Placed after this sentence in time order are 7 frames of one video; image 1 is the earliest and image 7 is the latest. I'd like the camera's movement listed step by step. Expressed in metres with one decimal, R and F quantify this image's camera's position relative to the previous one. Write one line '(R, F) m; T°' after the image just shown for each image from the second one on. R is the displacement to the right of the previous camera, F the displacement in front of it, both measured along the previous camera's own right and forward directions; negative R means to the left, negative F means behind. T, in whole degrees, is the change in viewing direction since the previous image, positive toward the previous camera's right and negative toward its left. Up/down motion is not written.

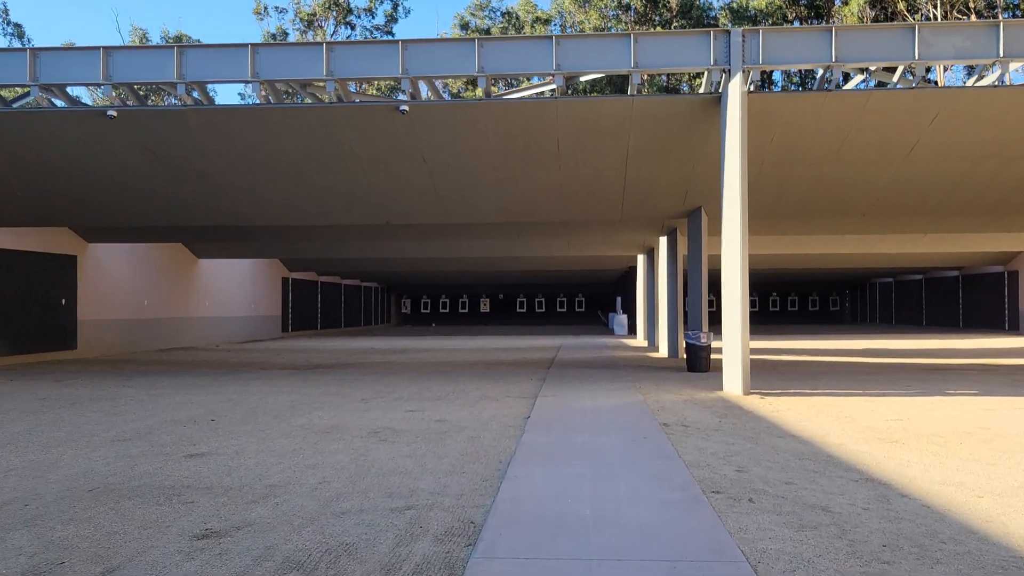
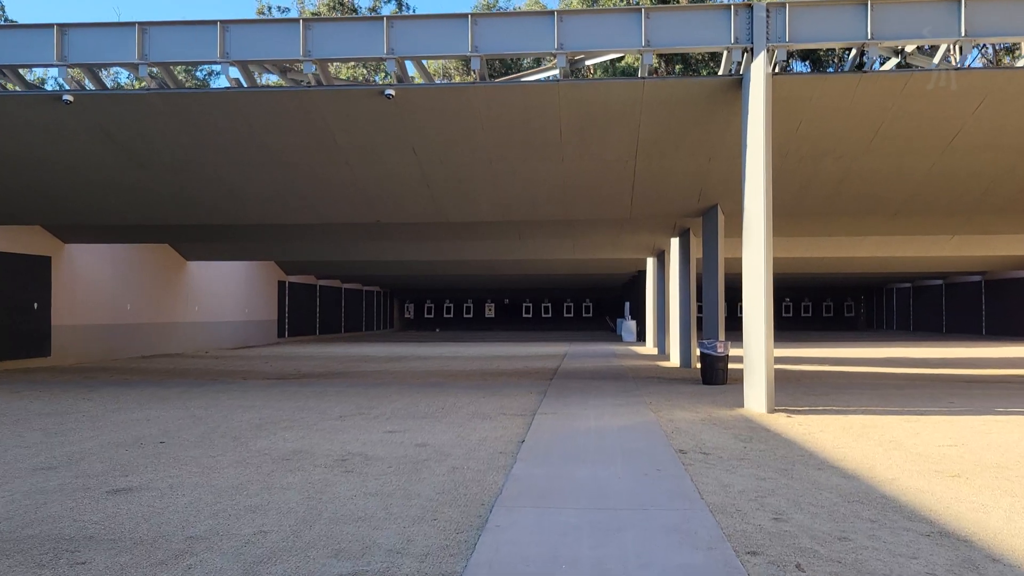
(+0.2, +1.4) m; -1°
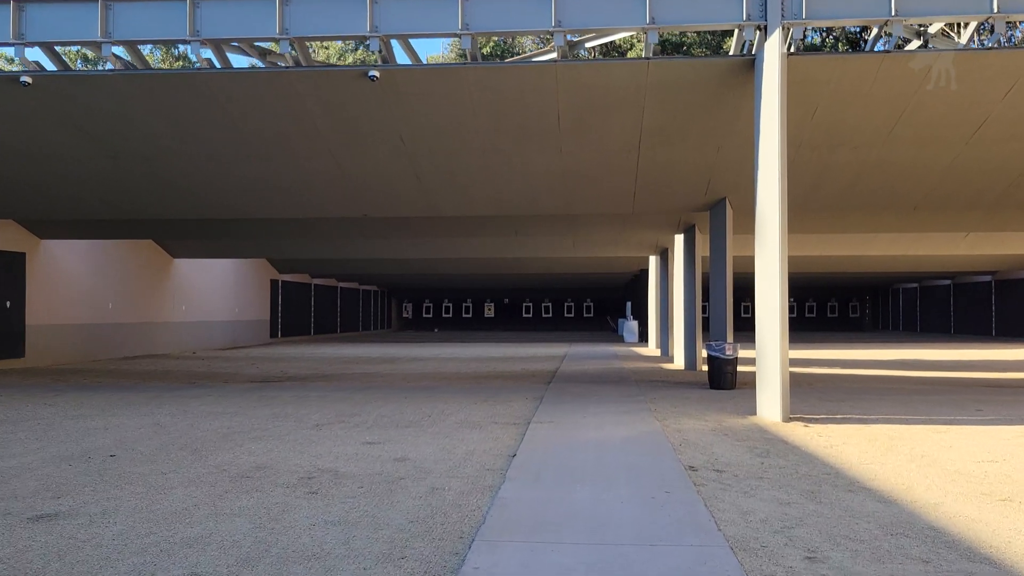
(+0.1, +1.0) m; 0°
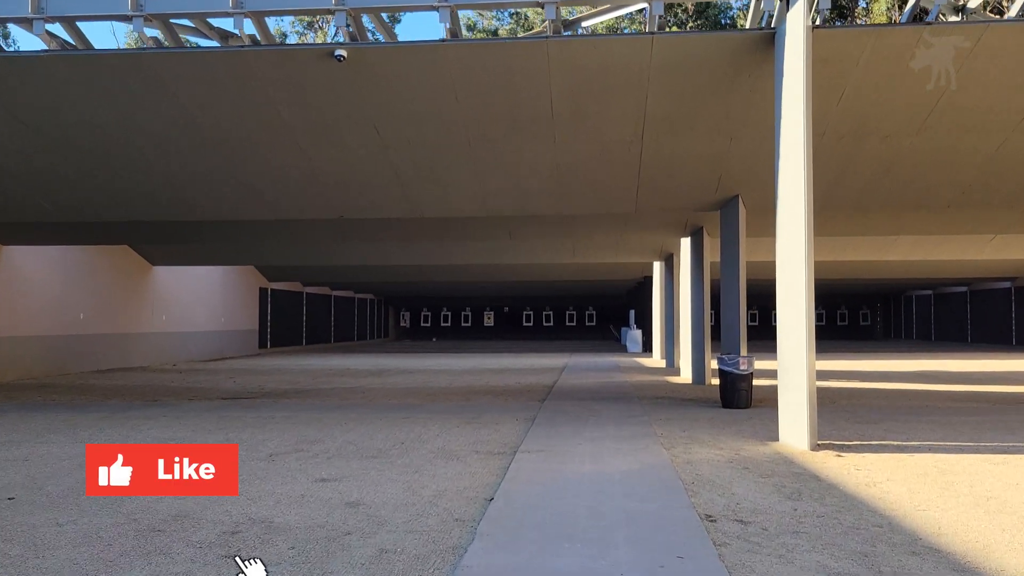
(+0.2, +1.4) m; 0°
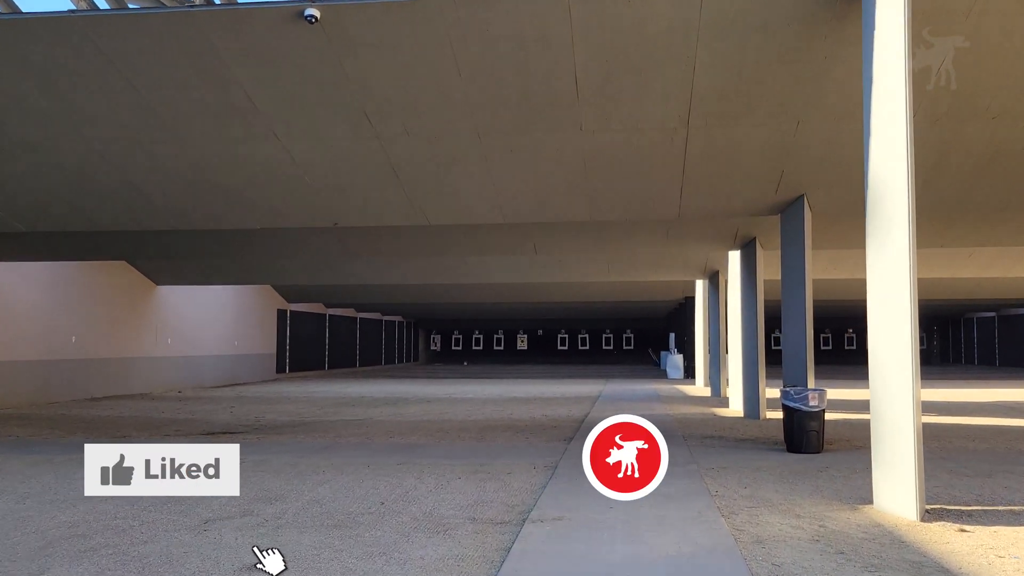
(+0.2, +2.2) m; -2°
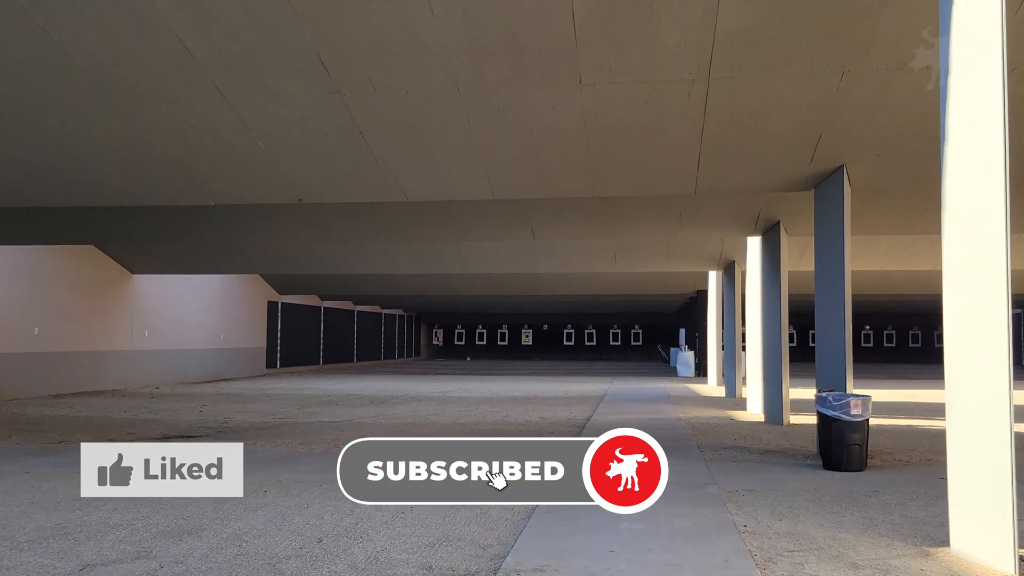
(+0.2, +1.7) m; -1°
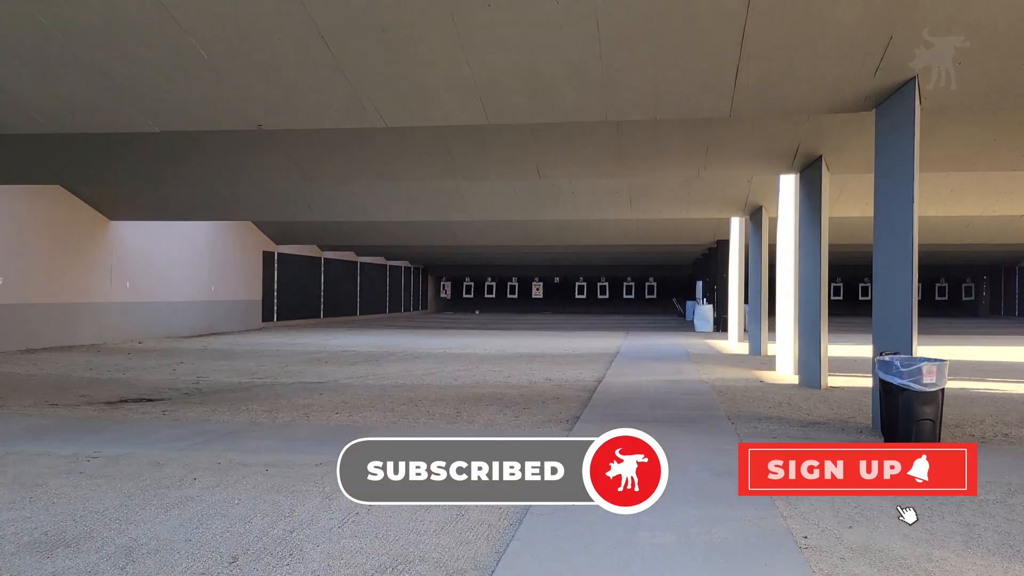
(+0.2, +1.7) m; -1°
